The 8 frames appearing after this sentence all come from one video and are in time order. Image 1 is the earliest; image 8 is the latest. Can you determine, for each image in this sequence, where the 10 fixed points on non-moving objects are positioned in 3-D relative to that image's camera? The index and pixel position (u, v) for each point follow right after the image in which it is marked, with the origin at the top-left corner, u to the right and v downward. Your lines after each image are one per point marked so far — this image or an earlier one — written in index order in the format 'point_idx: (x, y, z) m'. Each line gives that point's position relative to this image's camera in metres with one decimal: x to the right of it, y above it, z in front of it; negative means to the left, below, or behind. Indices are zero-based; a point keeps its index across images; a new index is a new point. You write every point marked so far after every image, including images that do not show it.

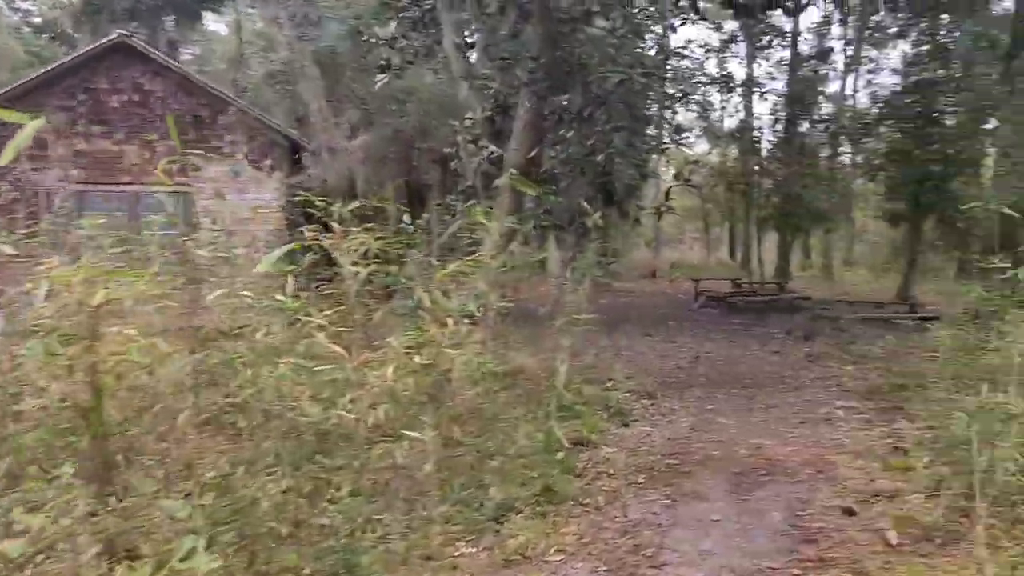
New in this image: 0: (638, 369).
0: (+1.2, -0.8, +7.5) m
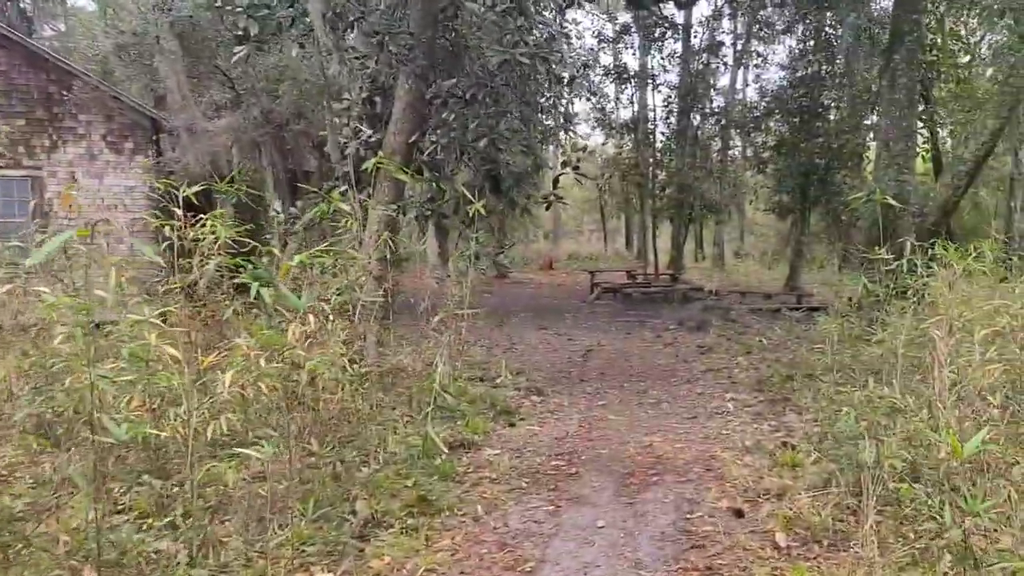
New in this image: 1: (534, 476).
0: (+0.2, -0.8, +7.2) m
1: (+0.1, -1.0, +4.0) m
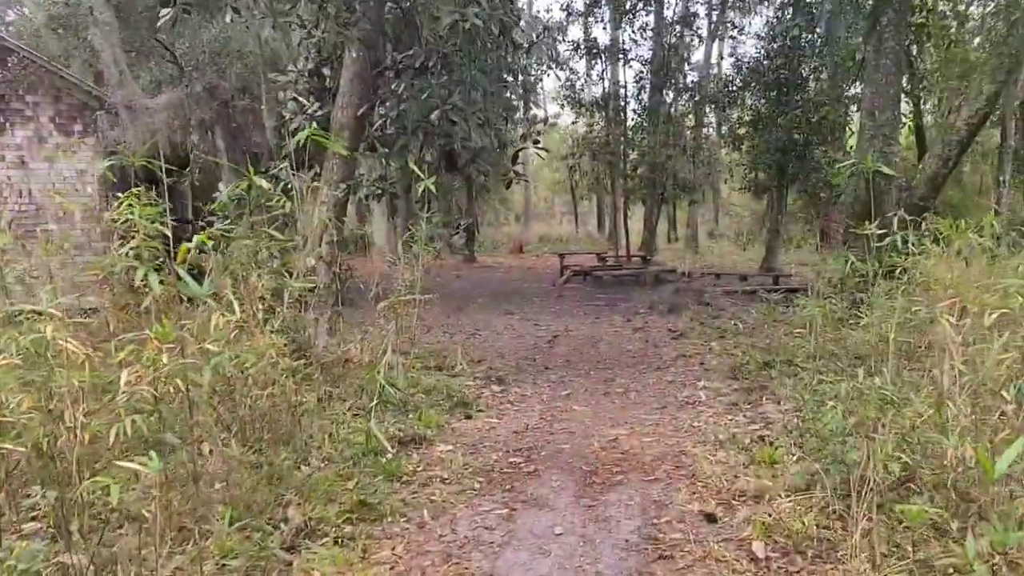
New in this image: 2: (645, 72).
0: (-0.2, -0.6, +6.9) m
1: (-0.1, -0.9, +3.7) m
2: (+2.5, +4.1, +14.7) m
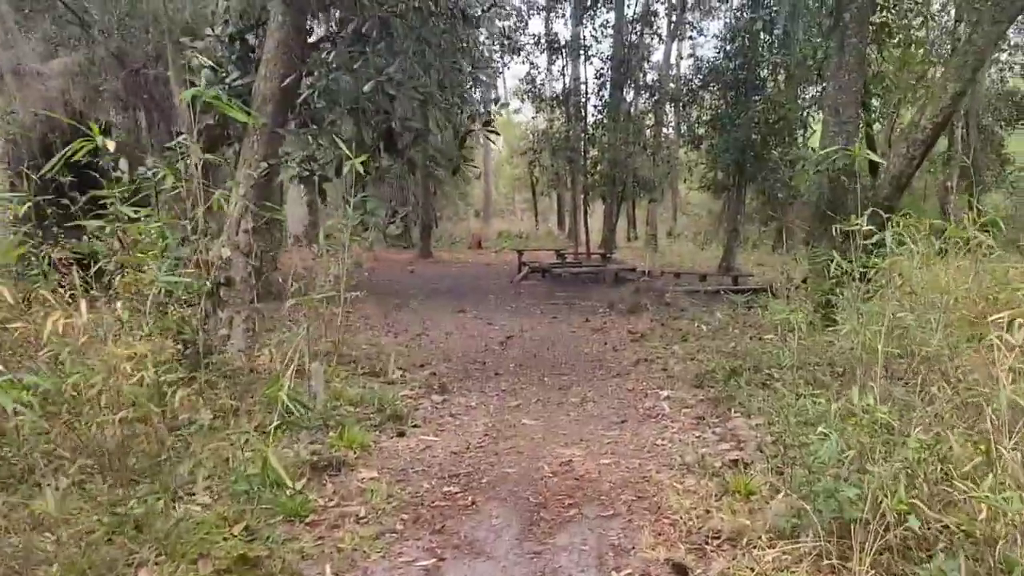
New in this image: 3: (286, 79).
0: (-0.6, -0.6, +6.2) m
1: (-0.4, -0.9, +3.1) m
2: (+1.7, +4.1, +14.2) m
3: (-1.5, +1.3, +4.9) m
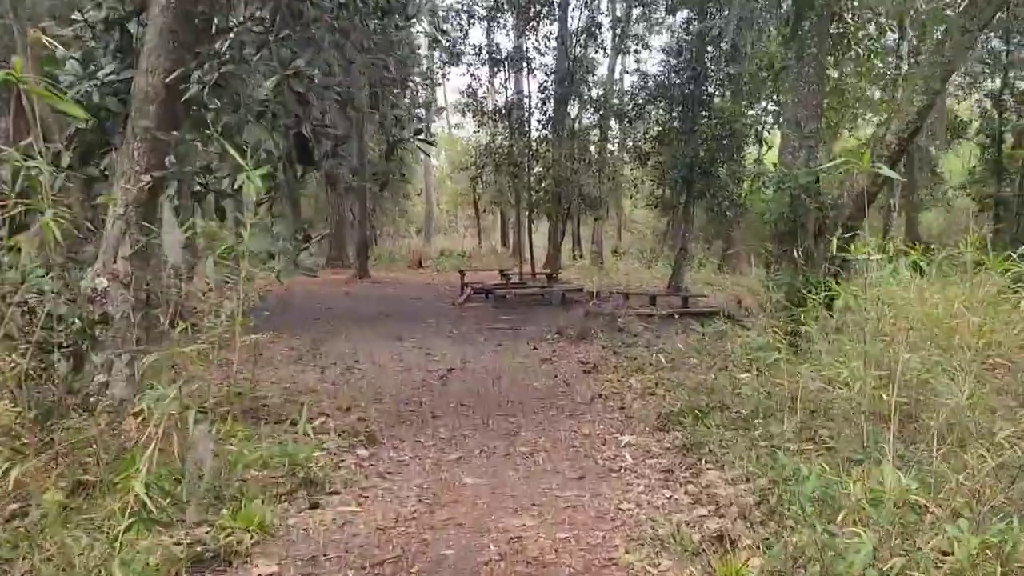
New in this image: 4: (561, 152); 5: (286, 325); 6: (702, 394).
0: (-1.0, -0.8, +5.6) m
1: (-0.6, -1.1, +2.4) m
2: (+0.7, +3.7, +13.8) m
3: (-1.8, +1.1, +4.2) m
4: (+0.9, +2.4, +13.6) m
5: (-2.8, -0.5, +9.6) m
6: (+1.2, -0.7, +4.8) m
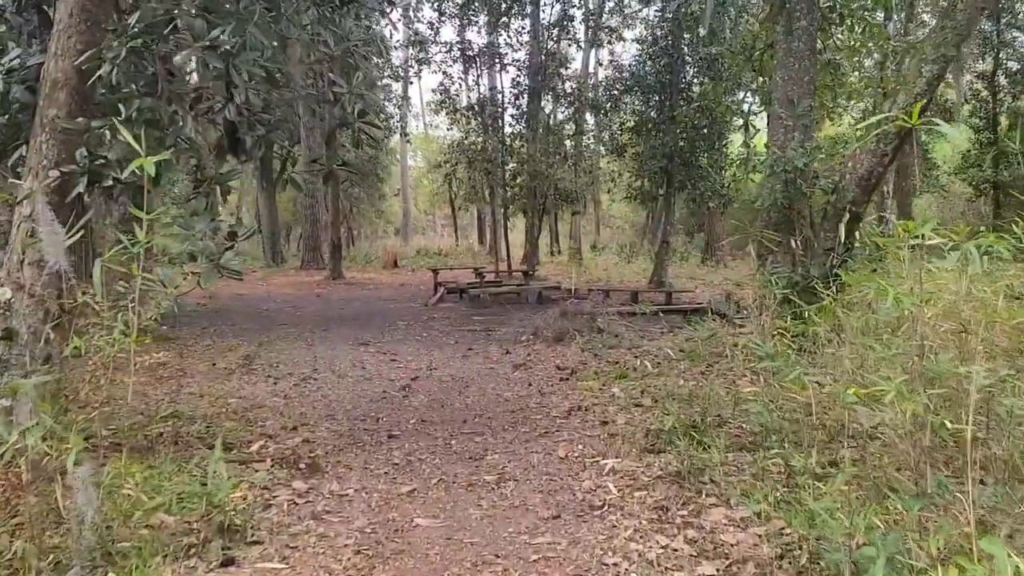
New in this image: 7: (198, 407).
0: (-1.2, -0.8, +4.9) m
1: (-0.7, -1.1, +1.8) m
2: (+0.2, +3.8, +13.1) m
3: (-2.0, +1.1, +3.5) m
4: (+0.4, +2.4, +13.0) m
5: (-3.2, -0.5, +8.9) m
6: (+1.0, -0.6, +4.2) m
7: (-2.1, -0.8, +5.1) m
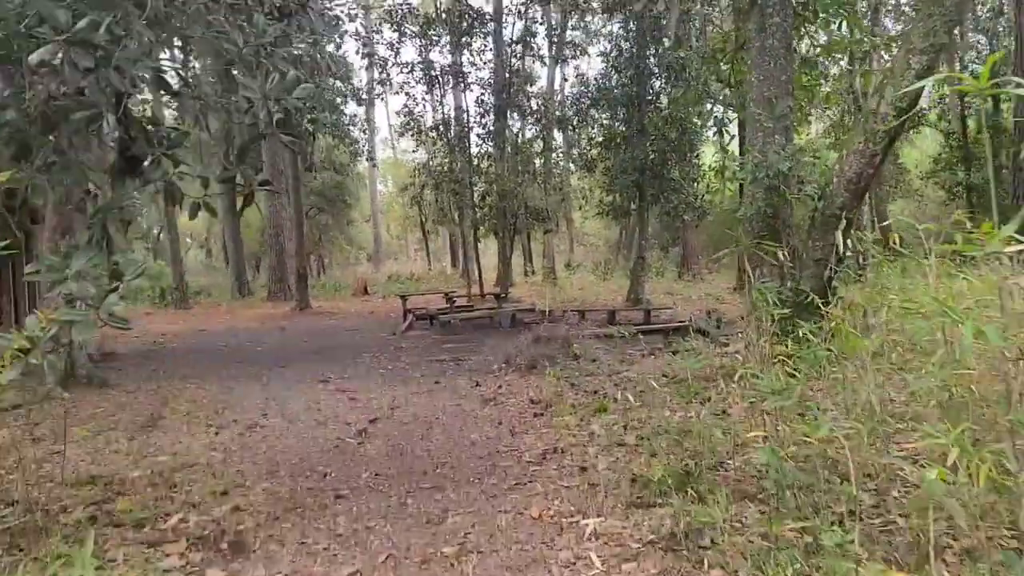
0: (-1.4, -1.0, +4.3) m
1: (-0.8, -1.2, +1.2) m
2: (-0.4, +3.4, +12.7) m
3: (-2.2, +0.9, +2.9) m
4: (-0.2, +2.1, +12.5) m
5: (-3.5, -0.9, +8.2) m
6: (+0.8, -0.7, +3.6) m
7: (-2.3, -1.0, +4.4) m
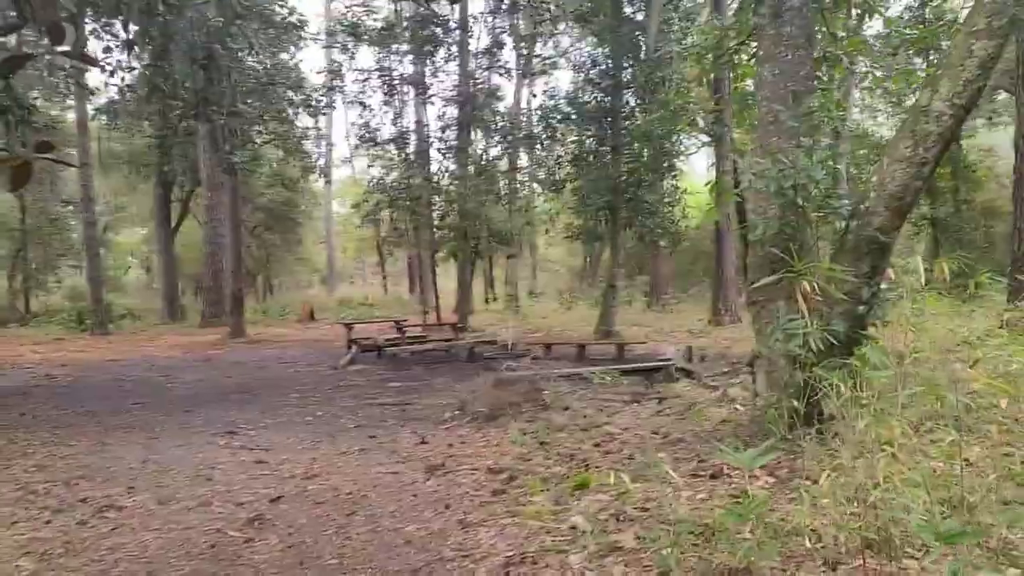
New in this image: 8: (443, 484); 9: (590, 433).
0: (-1.6, -1.2, +2.9) m
1: (-0.8, -1.2, -0.2) m
2: (-1.0, +2.9, +11.5) m
3: (-2.3, +0.8, +1.6) m
4: (-0.7, +1.6, +11.3) m
5: (-3.9, -1.1, +6.8) m
6: (+0.7, -0.9, +2.4) m
7: (-2.5, -1.2, +3.0) m
8: (-0.4, -1.1, +4.2) m
9: (+0.6, -0.9, +5.0) m
